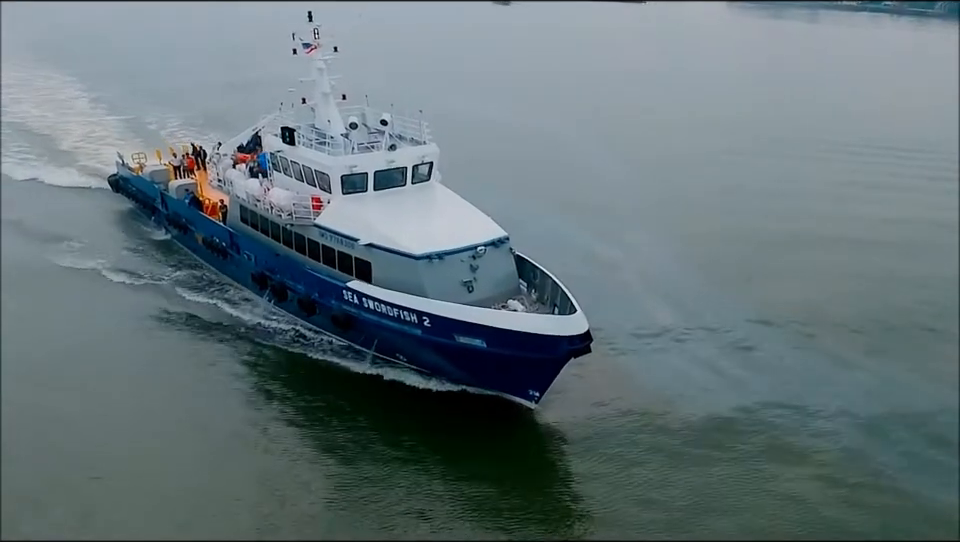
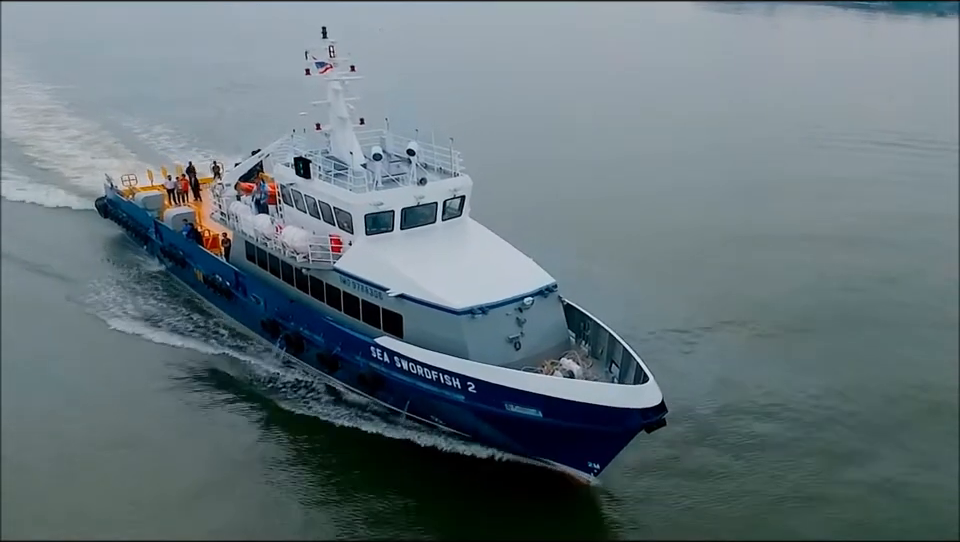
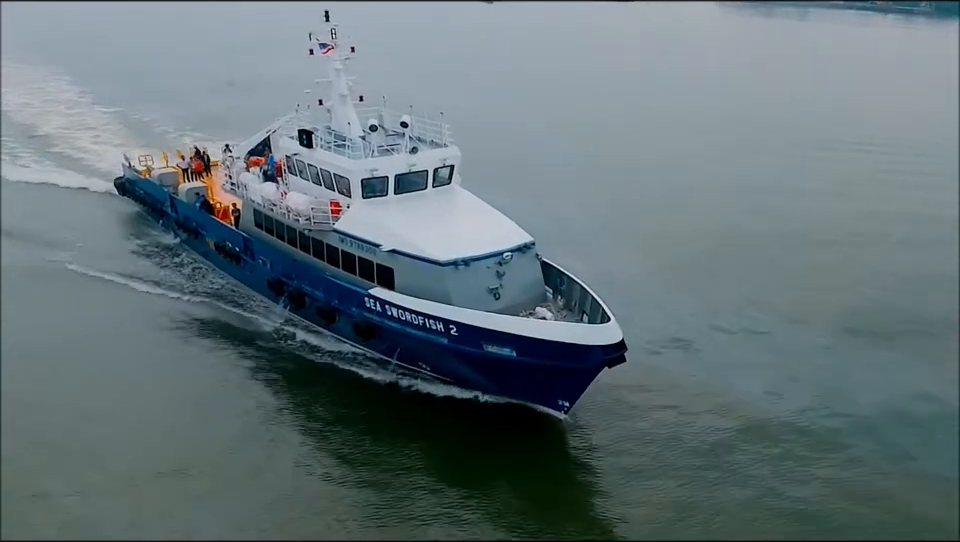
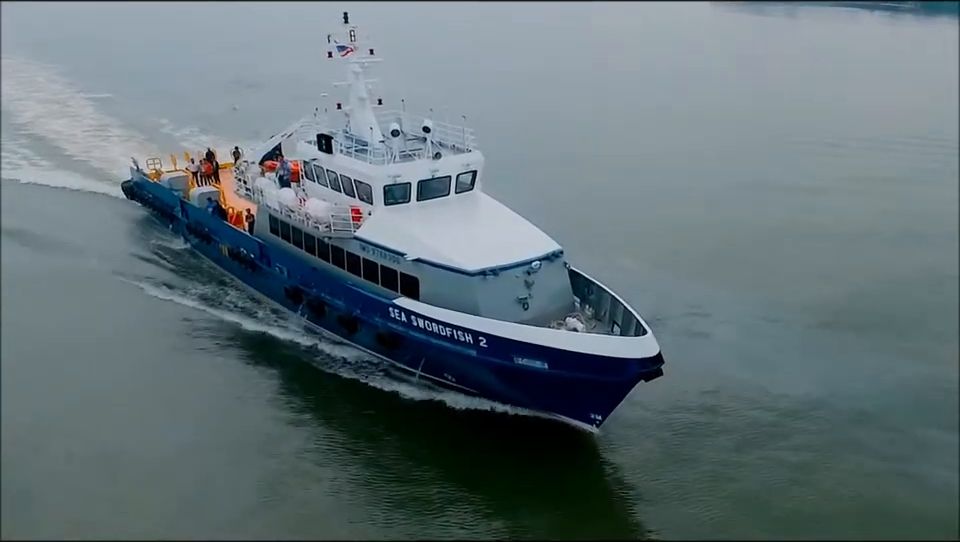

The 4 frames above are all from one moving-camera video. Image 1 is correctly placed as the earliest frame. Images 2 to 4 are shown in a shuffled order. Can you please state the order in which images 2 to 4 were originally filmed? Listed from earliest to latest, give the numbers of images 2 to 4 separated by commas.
3, 4, 2
